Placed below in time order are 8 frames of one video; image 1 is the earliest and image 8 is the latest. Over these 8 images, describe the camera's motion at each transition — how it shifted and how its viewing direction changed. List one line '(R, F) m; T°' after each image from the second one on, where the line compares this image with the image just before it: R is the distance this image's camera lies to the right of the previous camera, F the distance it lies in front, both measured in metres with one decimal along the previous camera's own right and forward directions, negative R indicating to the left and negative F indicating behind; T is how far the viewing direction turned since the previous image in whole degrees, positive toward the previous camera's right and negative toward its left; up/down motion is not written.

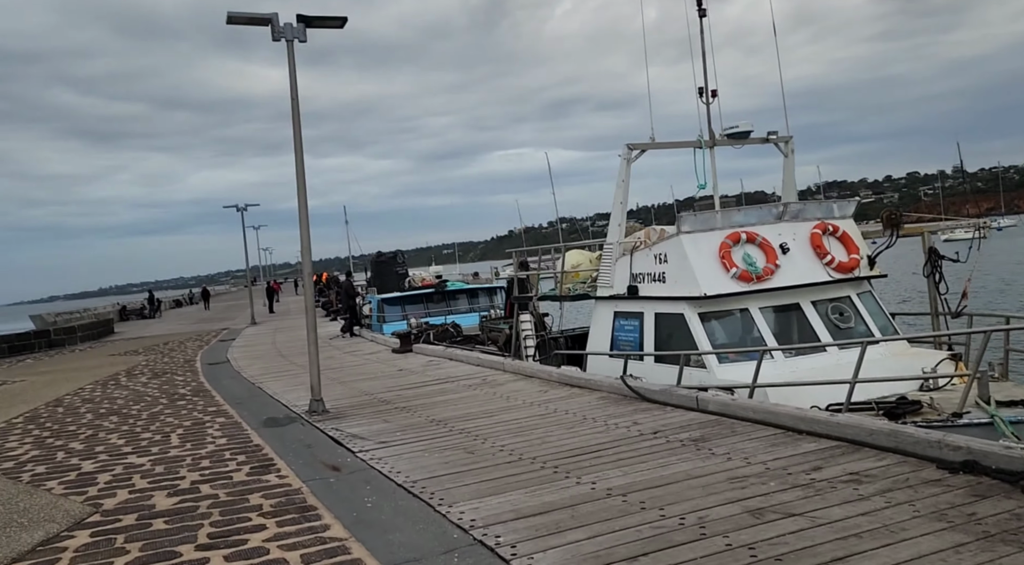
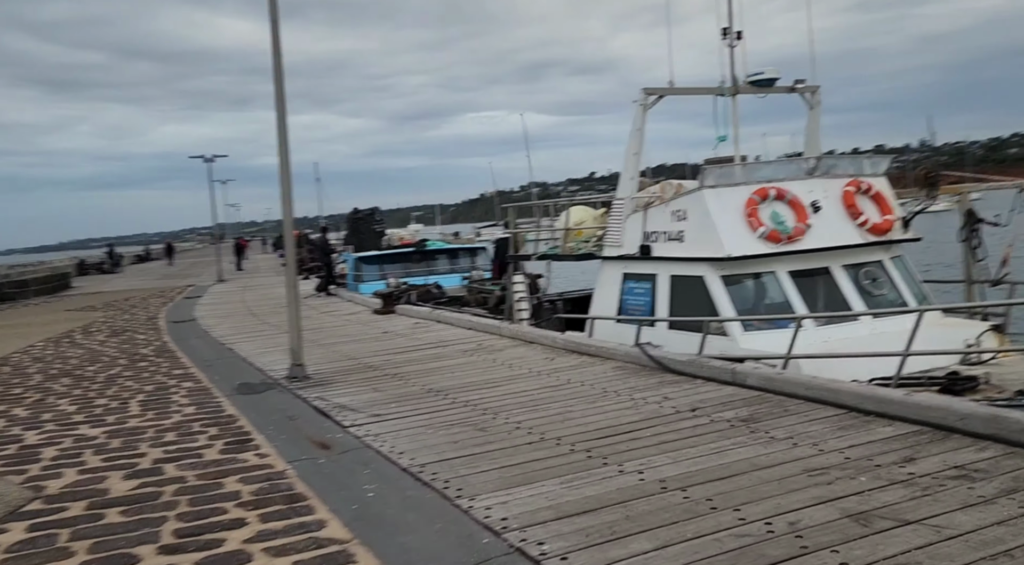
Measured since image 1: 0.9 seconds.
(-0.4, +1.0) m; +2°
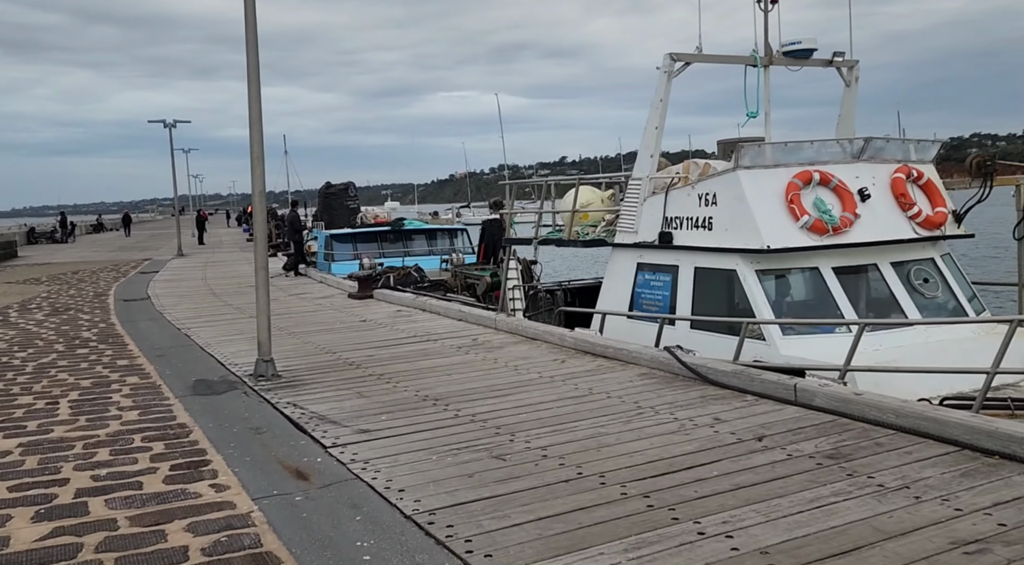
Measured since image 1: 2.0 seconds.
(-0.4, +1.3) m; +2°
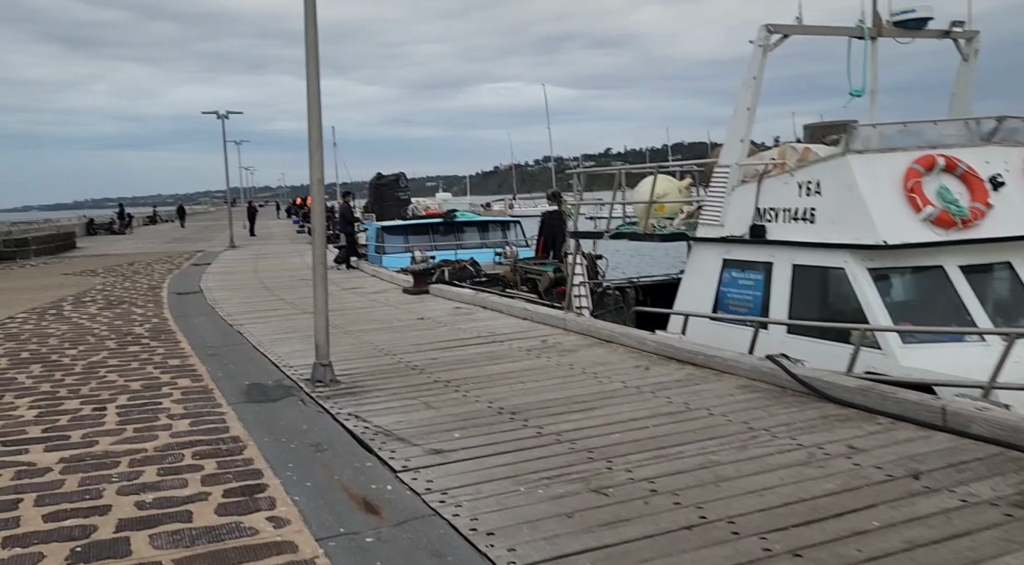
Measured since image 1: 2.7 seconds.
(-0.3, +0.7) m; -3°
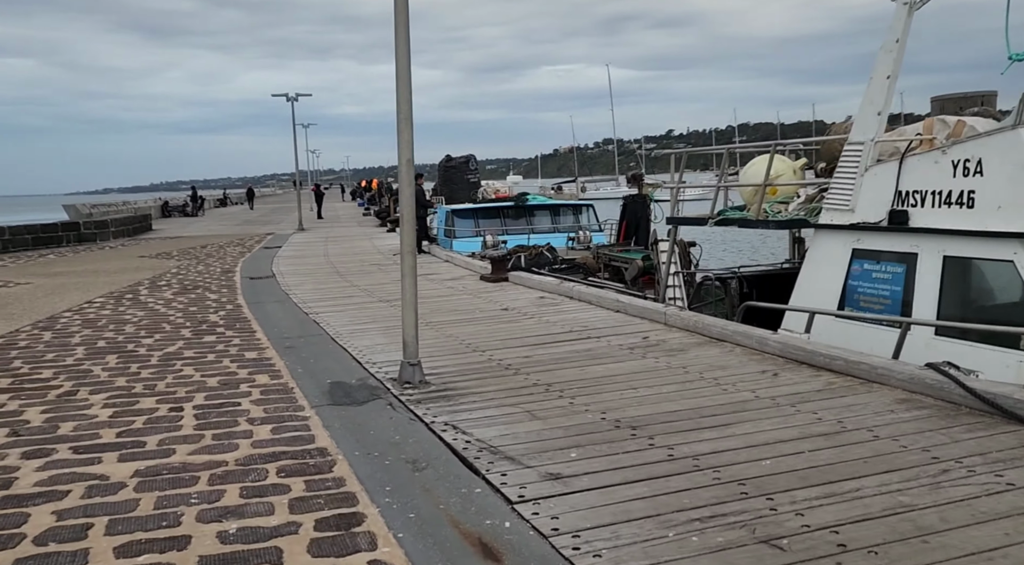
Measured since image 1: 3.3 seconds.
(-0.4, +0.8) m; -4°
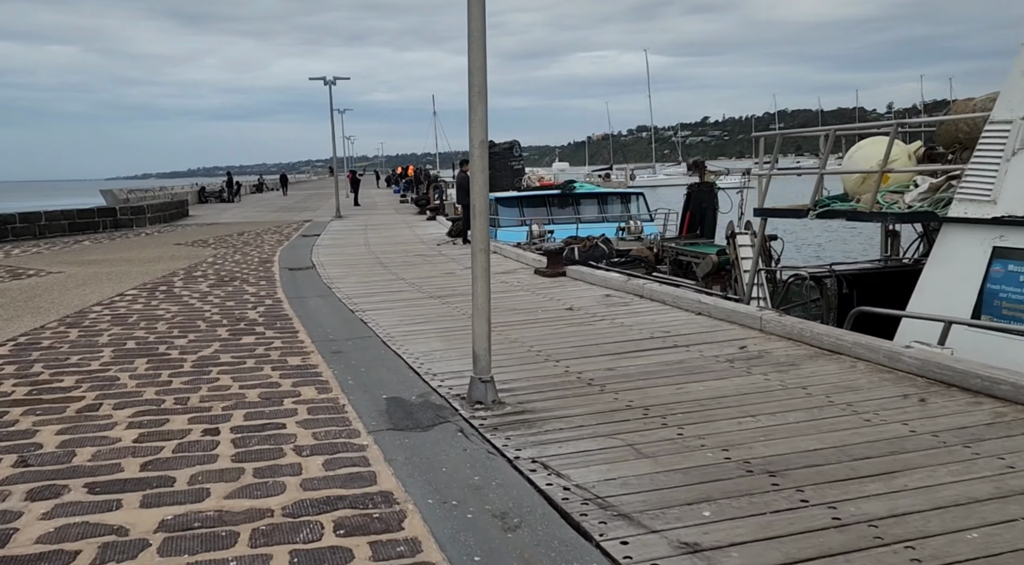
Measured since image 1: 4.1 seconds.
(-0.4, +1.0) m; -2°
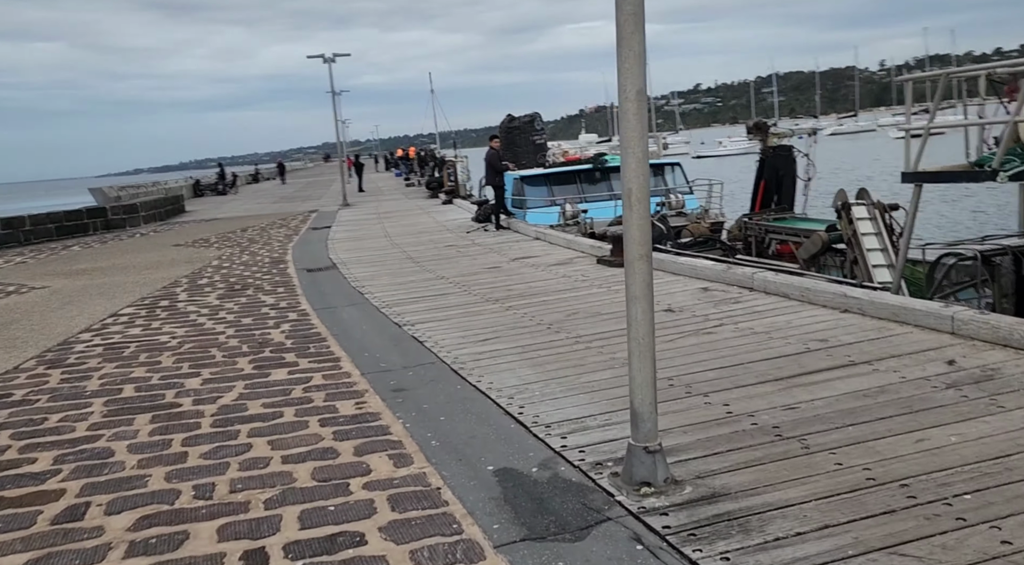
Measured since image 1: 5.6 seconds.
(-0.8, +1.9) m; 0°
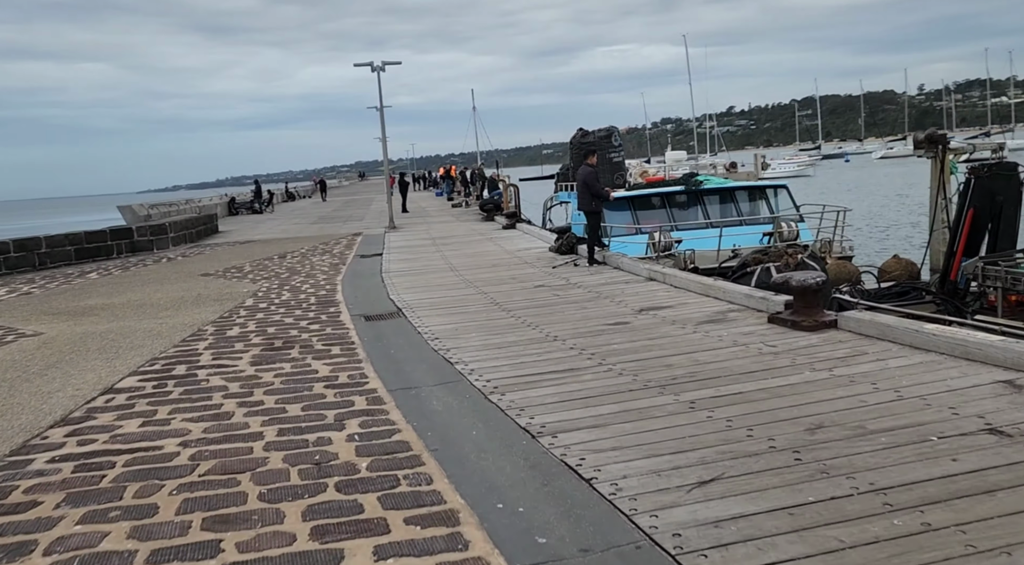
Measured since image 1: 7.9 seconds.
(-1.1, +3.1) m; -2°
